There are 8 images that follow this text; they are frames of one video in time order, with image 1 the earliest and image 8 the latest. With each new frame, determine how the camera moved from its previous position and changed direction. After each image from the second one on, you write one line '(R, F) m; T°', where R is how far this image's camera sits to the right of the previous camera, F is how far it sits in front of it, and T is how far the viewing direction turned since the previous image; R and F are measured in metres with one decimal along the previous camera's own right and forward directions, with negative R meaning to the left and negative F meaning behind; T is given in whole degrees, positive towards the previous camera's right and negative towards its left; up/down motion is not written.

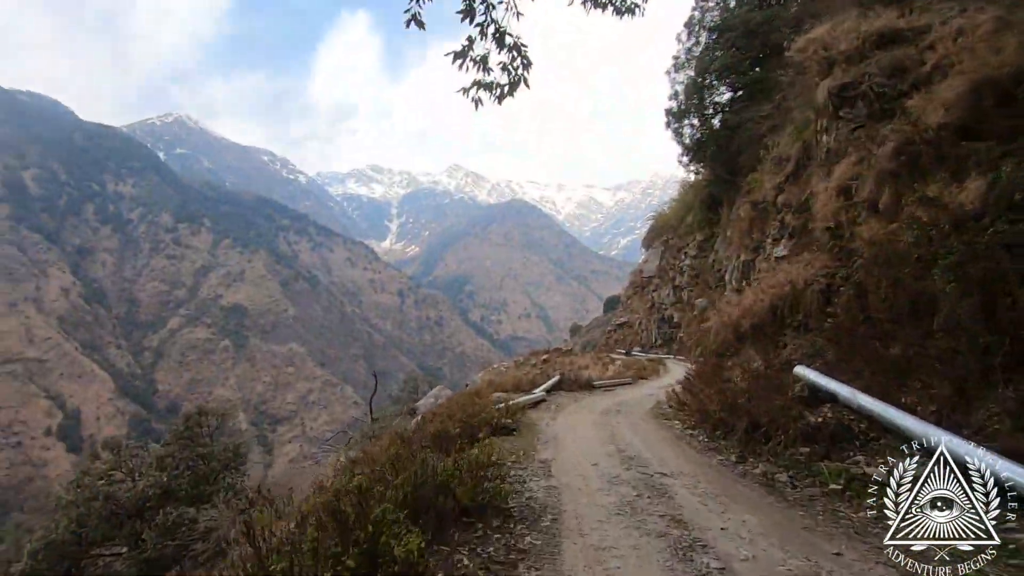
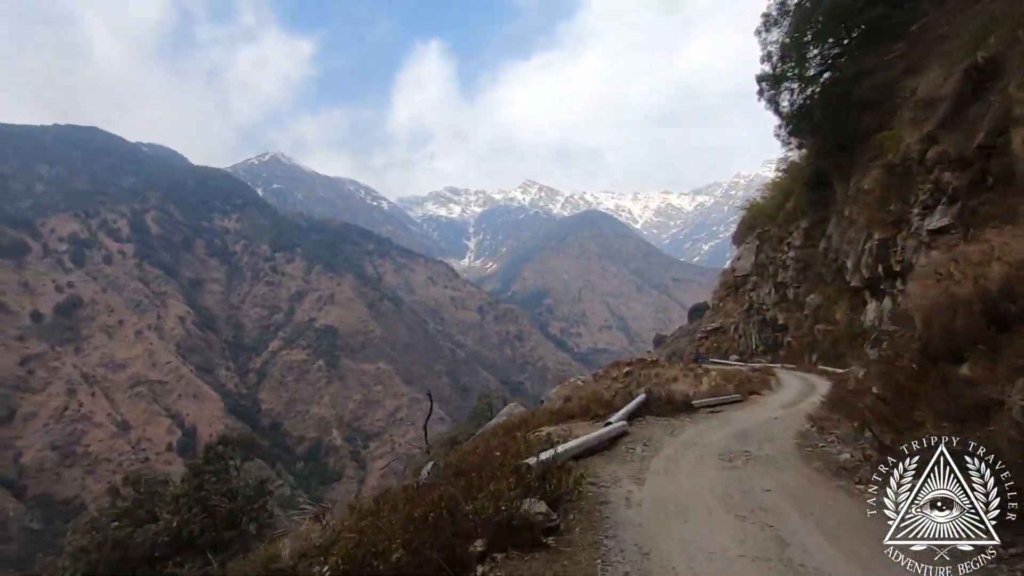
(+0.3, -0.1) m; -8°
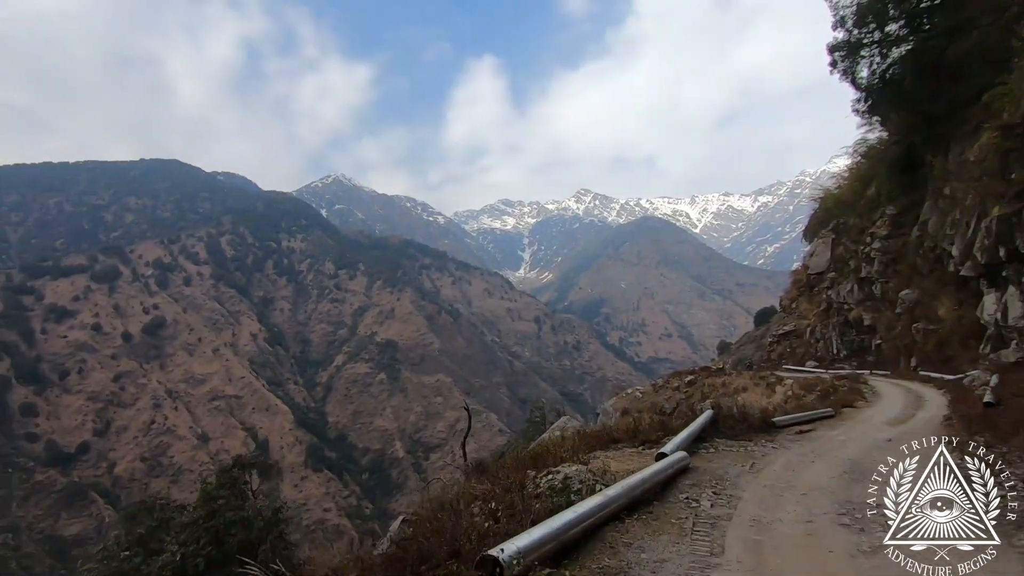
(+0.4, -0.1) m; -6°
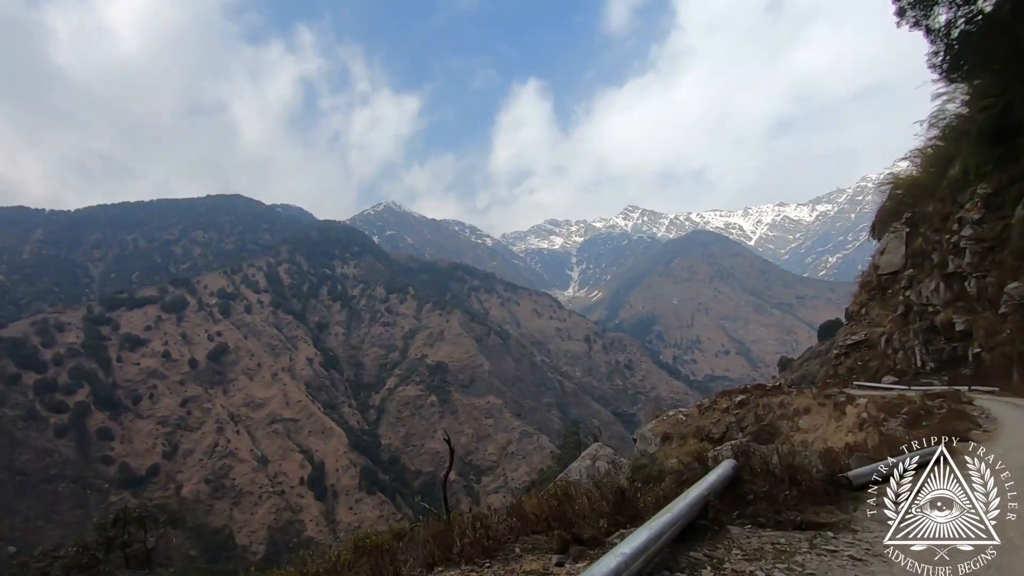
(+0.6, +0.2) m; -5°
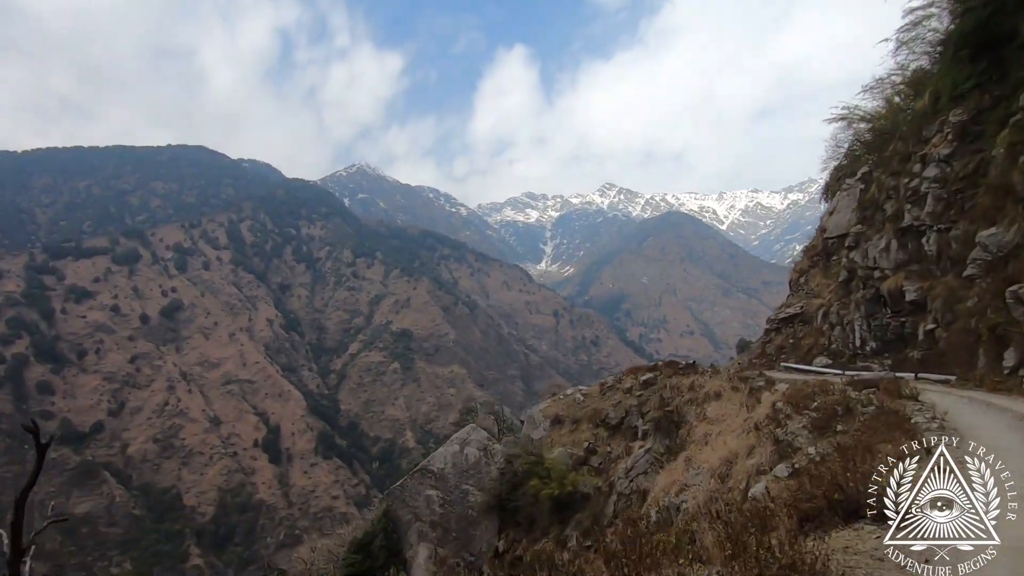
(+0.8, +1.5) m; +3°
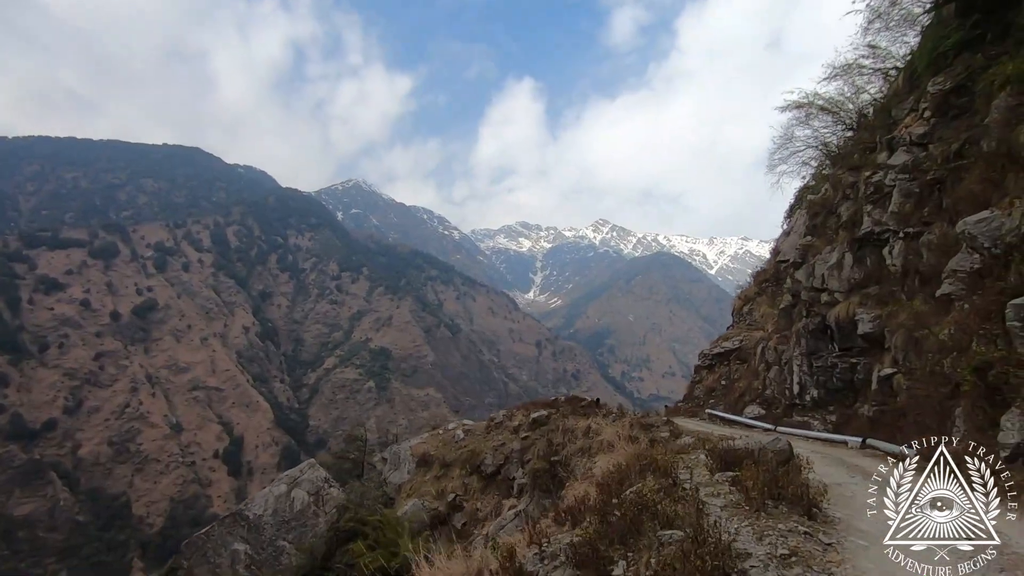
(+0.7, +1.1) m; +1°
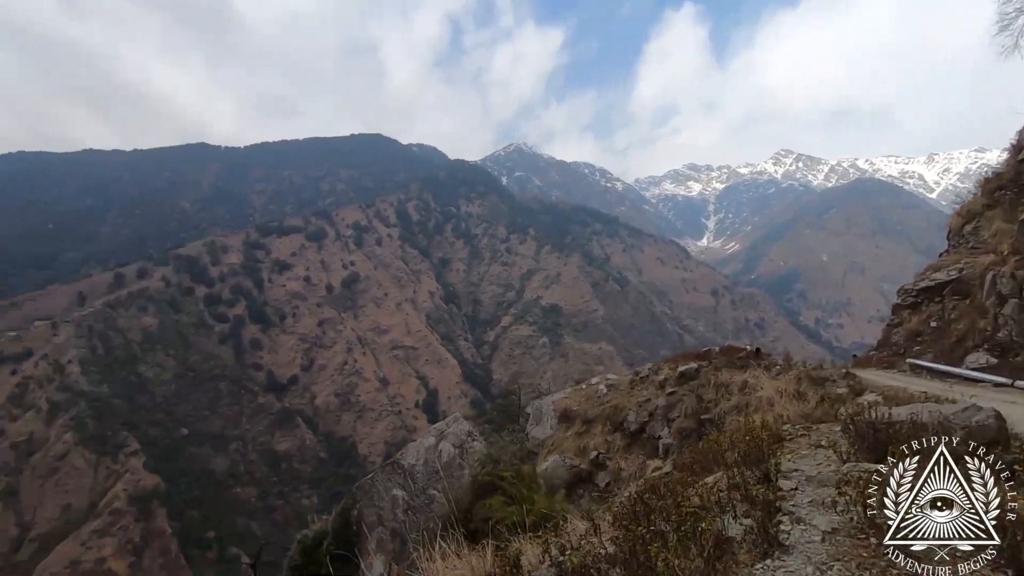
(+1.2, -0.9) m; -17°
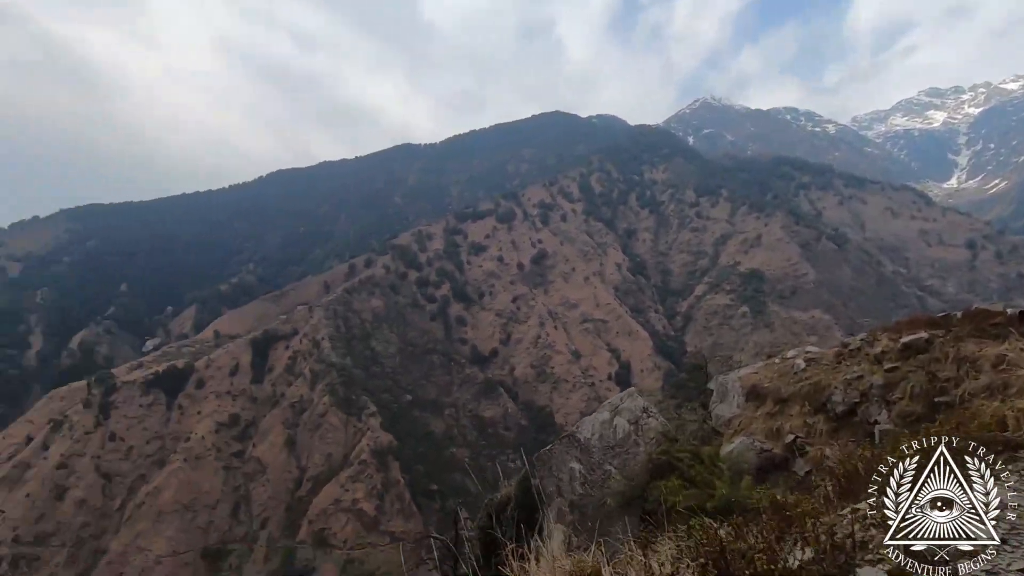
(+1.5, +0.1) m; -20°
